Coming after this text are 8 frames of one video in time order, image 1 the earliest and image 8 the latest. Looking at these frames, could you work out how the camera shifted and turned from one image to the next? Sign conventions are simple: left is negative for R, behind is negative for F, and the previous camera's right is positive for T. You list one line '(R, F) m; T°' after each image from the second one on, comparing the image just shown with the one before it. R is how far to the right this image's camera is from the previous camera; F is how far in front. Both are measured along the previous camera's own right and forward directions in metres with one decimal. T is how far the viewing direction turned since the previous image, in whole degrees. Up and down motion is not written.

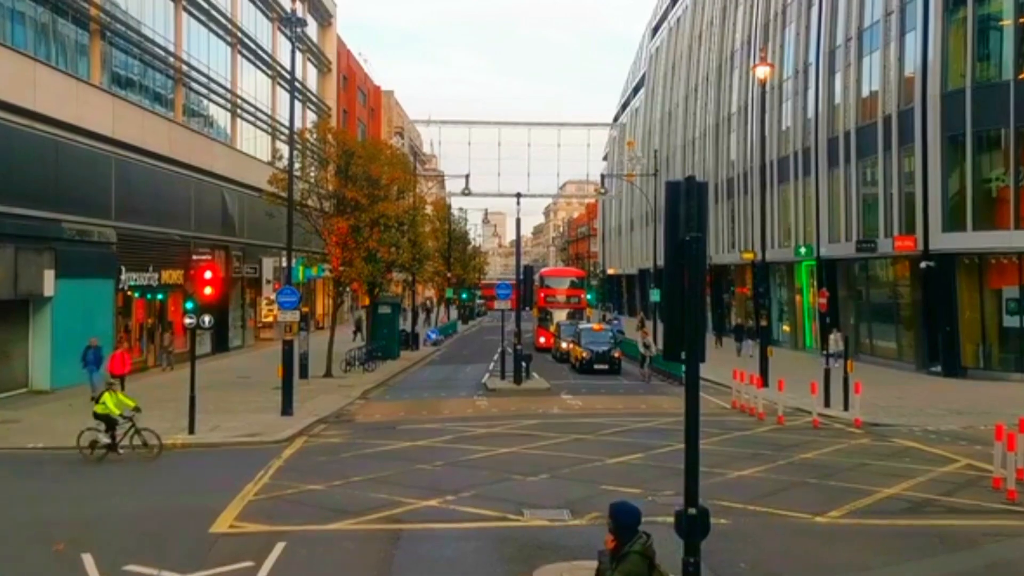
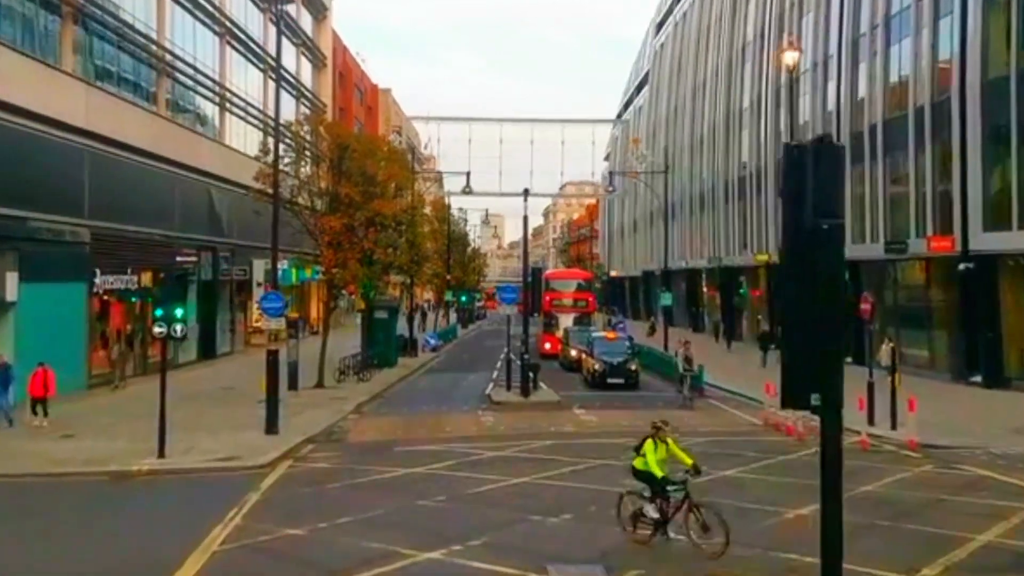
(-0.3, +2.8) m; 0°
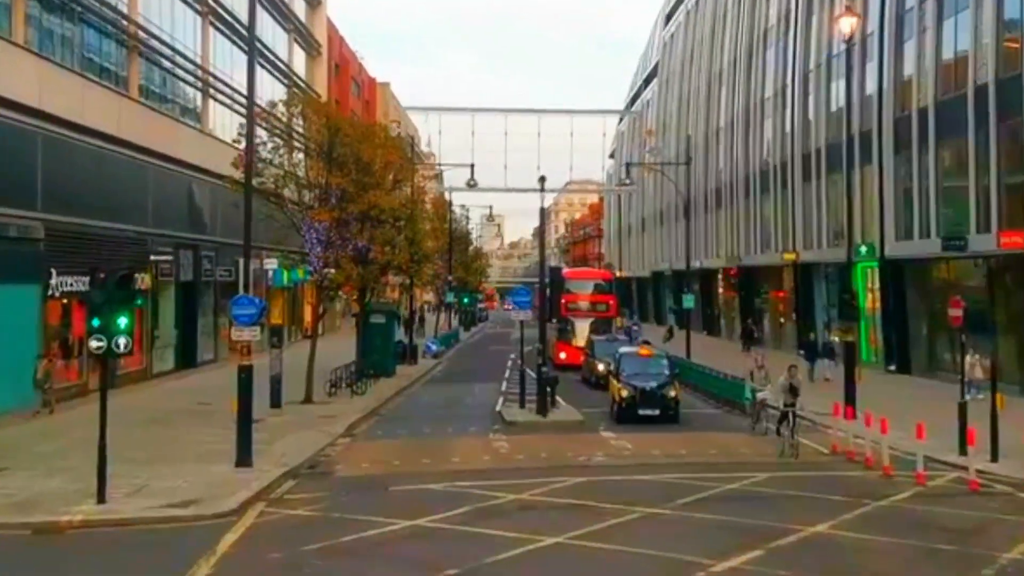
(-0.4, +4.3) m; 0°
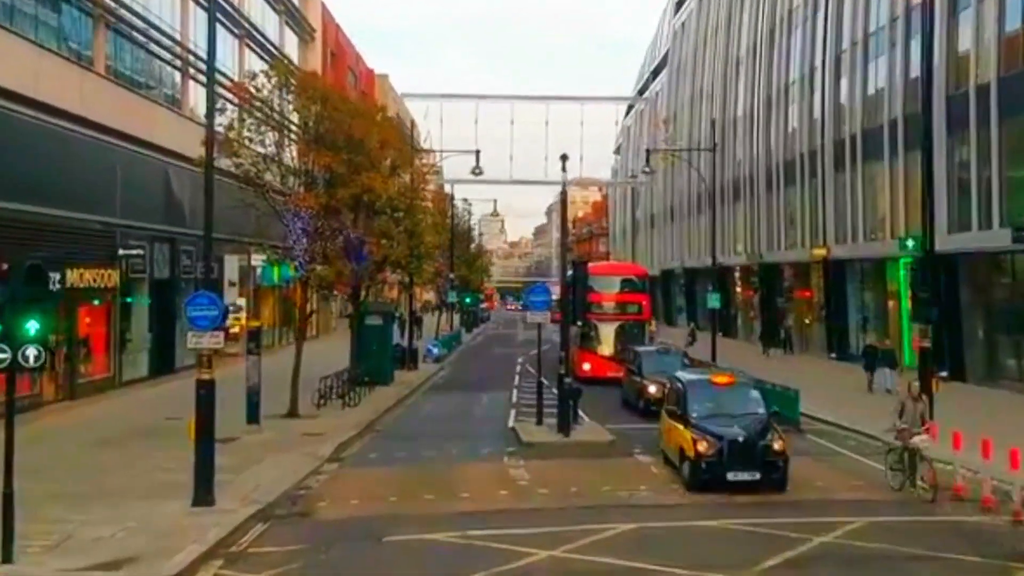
(-0.4, +4.2) m; 0°
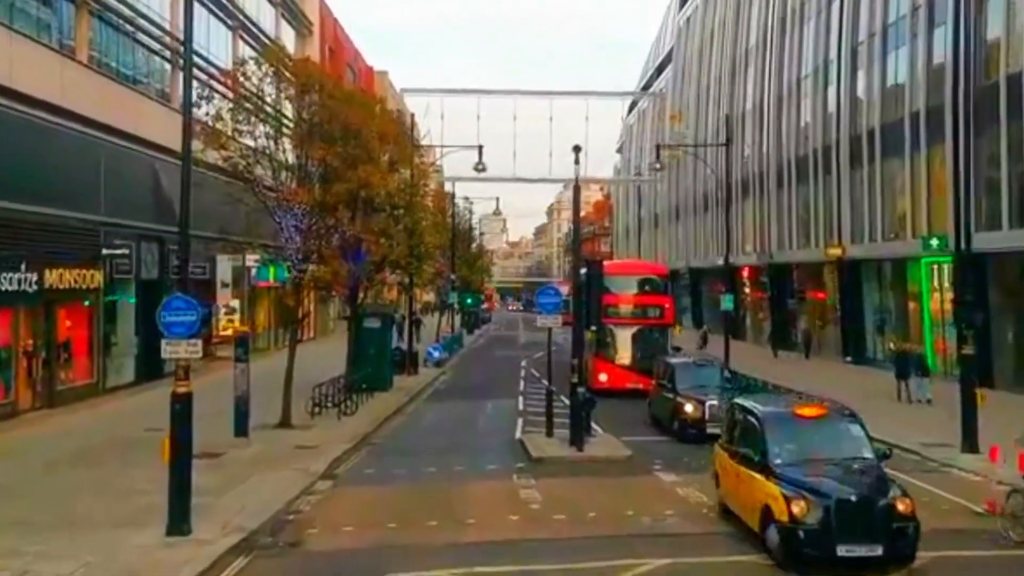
(-0.2, +1.9) m; 0°
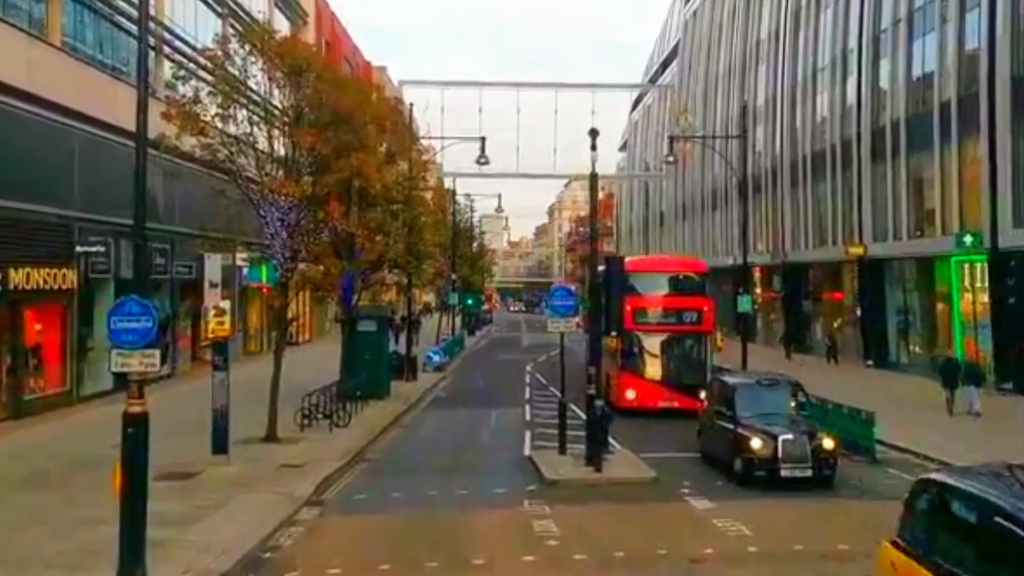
(-0.2, +2.4) m; 0°
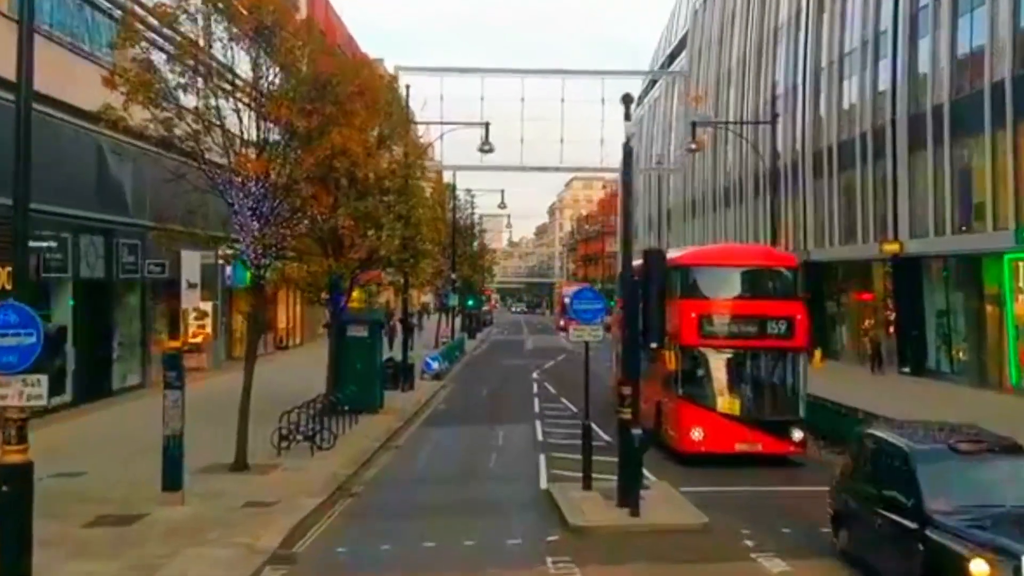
(-0.3, +3.8) m; 0°
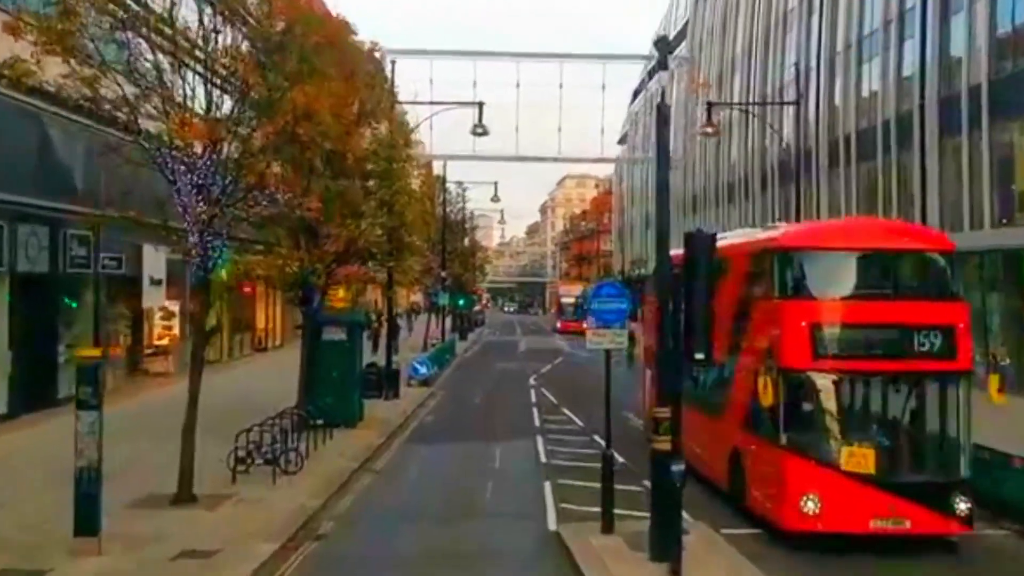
(-0.2, +3.6) m; +1°
